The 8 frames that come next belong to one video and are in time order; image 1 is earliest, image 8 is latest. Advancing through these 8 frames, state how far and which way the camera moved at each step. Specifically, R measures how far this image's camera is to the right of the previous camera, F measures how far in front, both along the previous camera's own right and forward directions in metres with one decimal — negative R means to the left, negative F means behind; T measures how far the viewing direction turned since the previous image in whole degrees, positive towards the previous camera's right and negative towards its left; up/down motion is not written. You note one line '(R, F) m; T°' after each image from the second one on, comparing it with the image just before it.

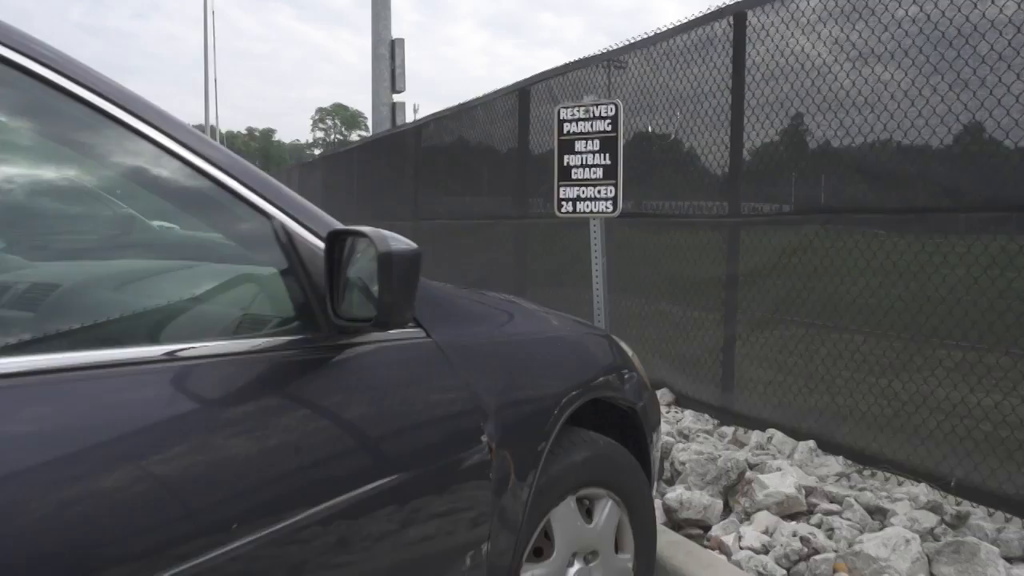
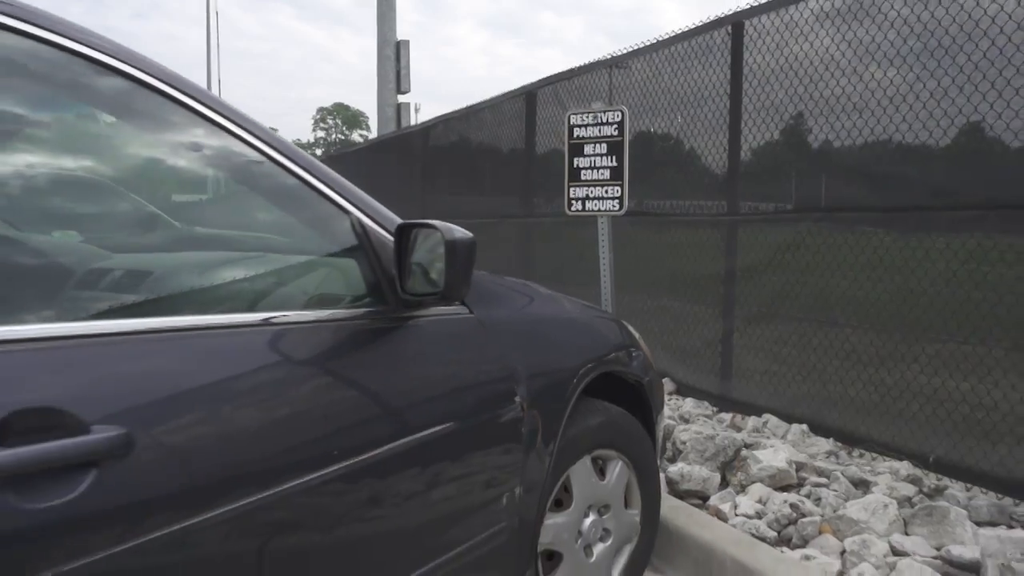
(-0.1, -0.3) m; 0°
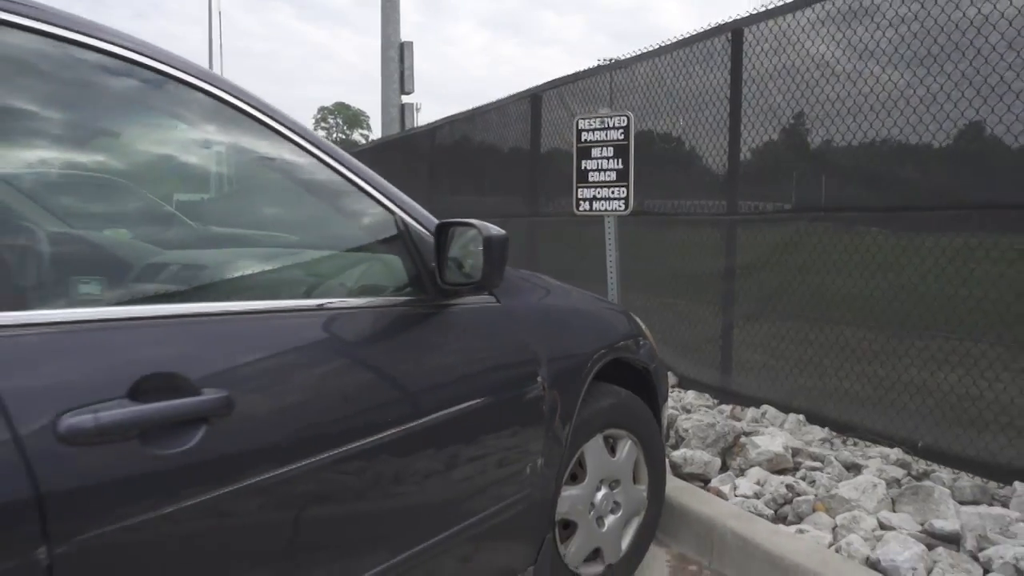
(0.0, -0.2) m; 0°
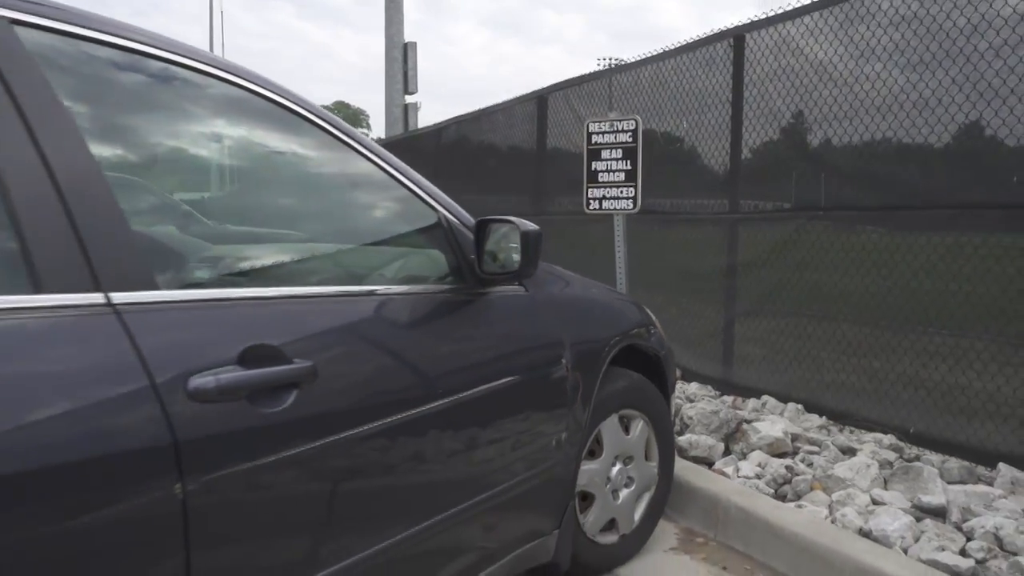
(-0.1, -0.2) m; 0°
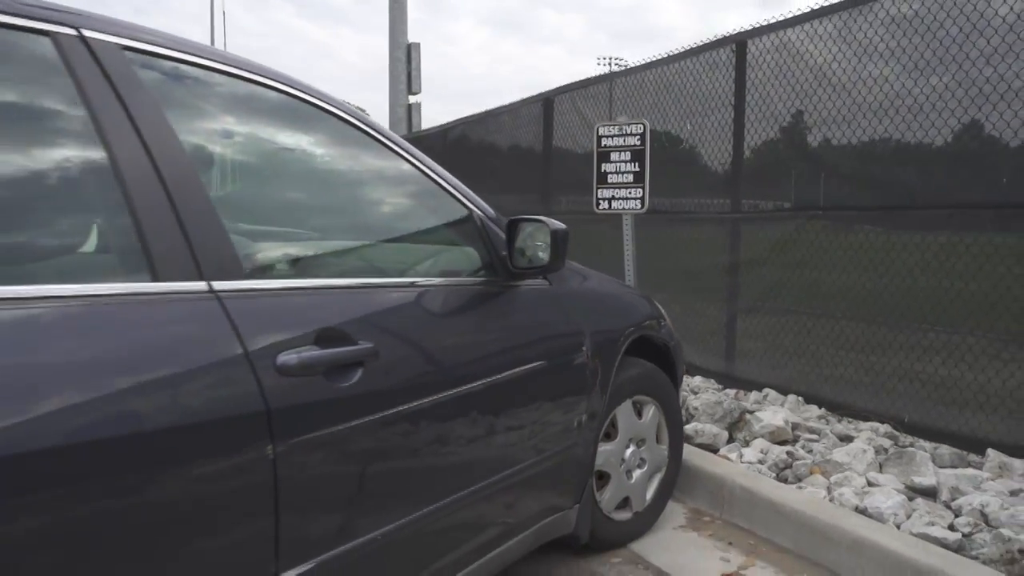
(-0.1, -0.2) m; 0°
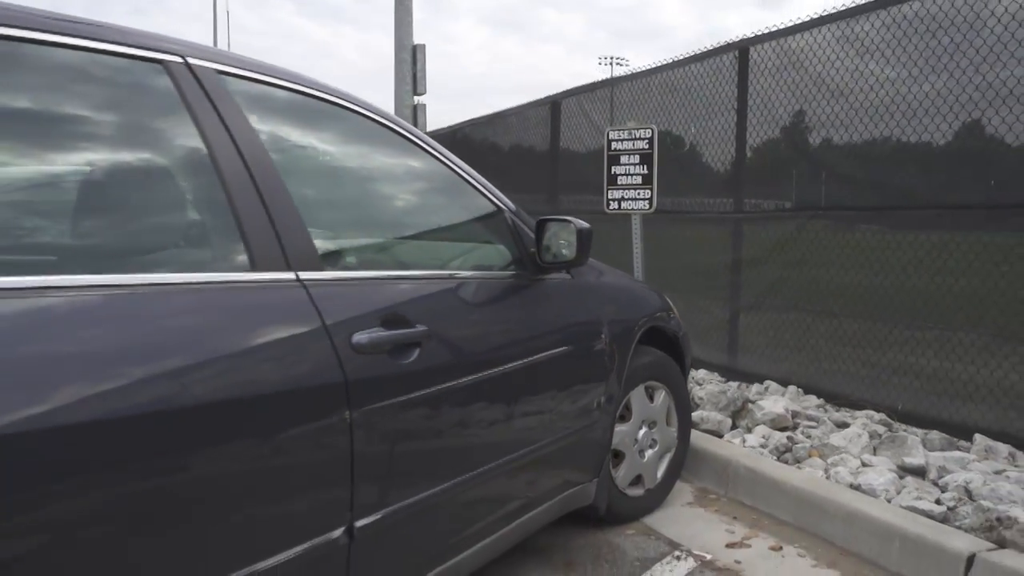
(-0.1, -0.3) m; 0°
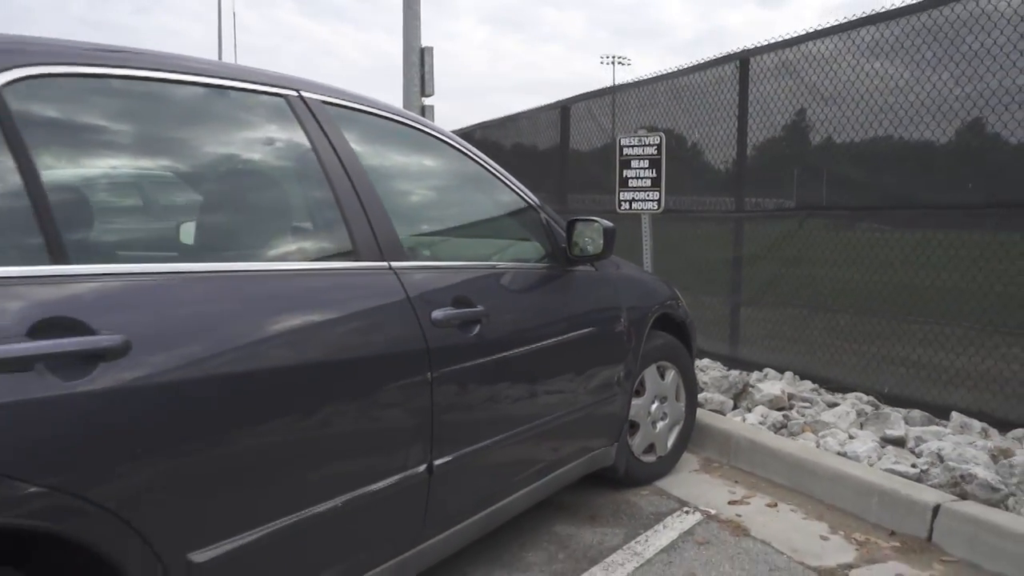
(-0.1, -0.5) m; 0°
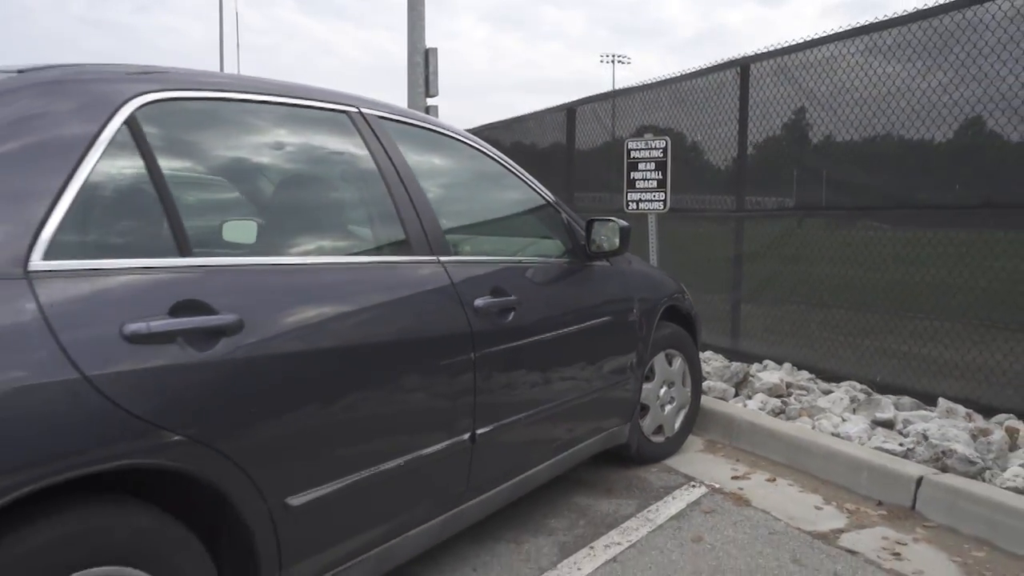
(-0.1, -0.3) m; 0°
